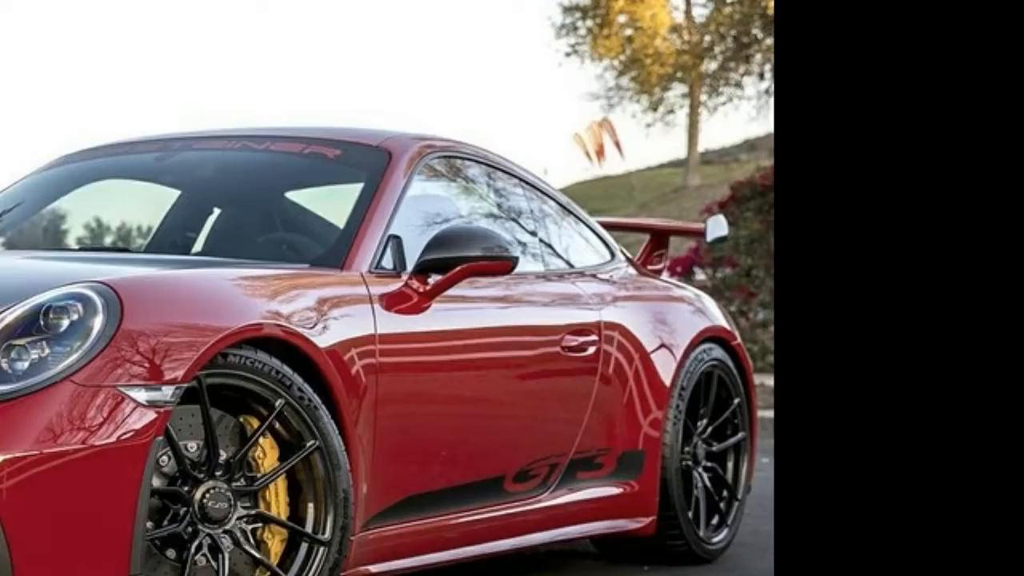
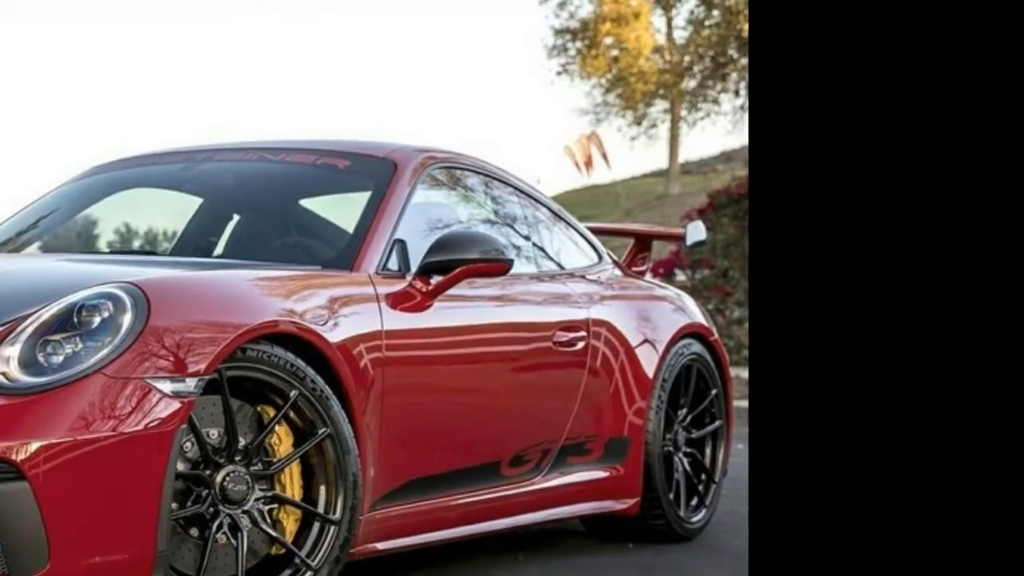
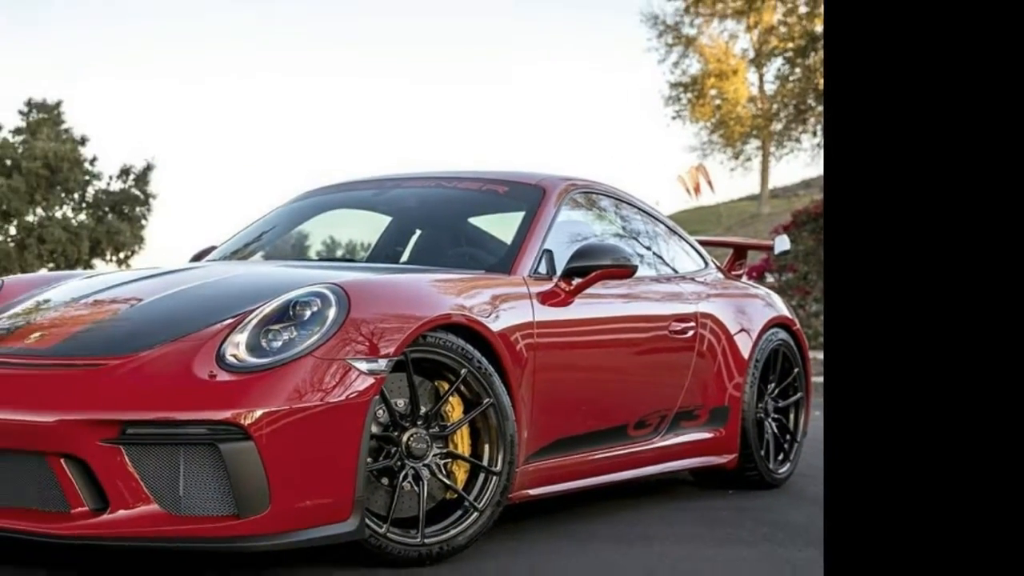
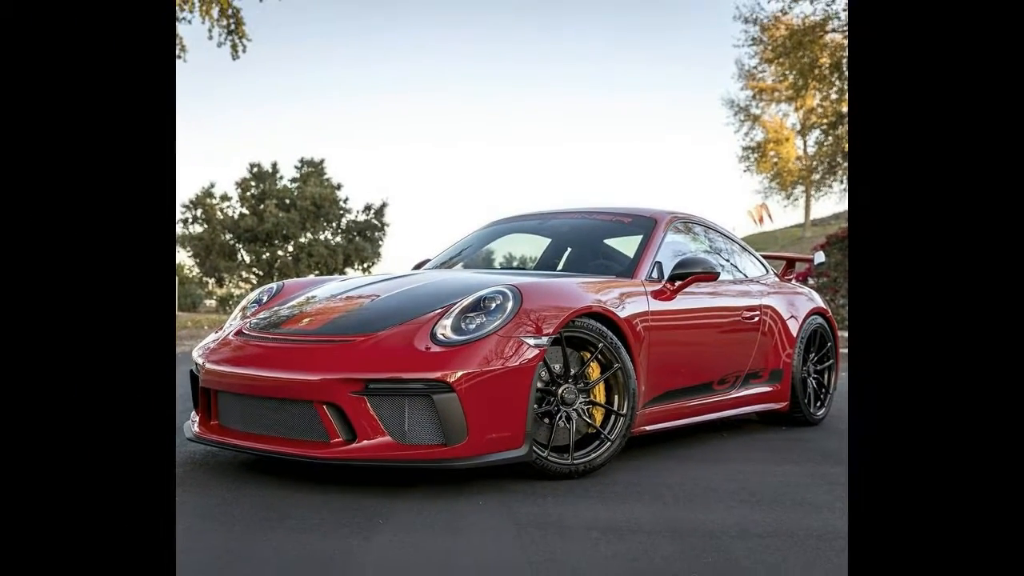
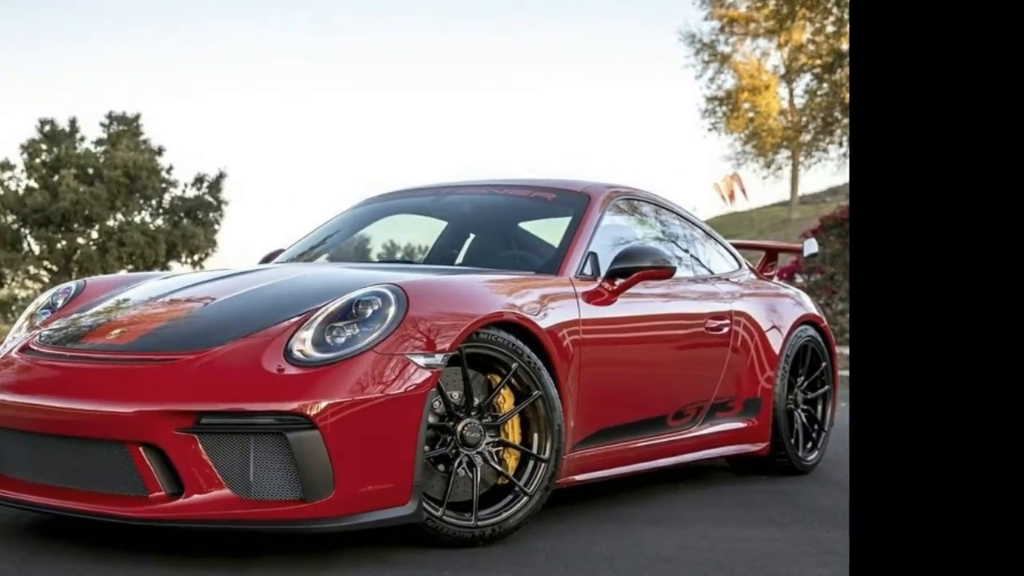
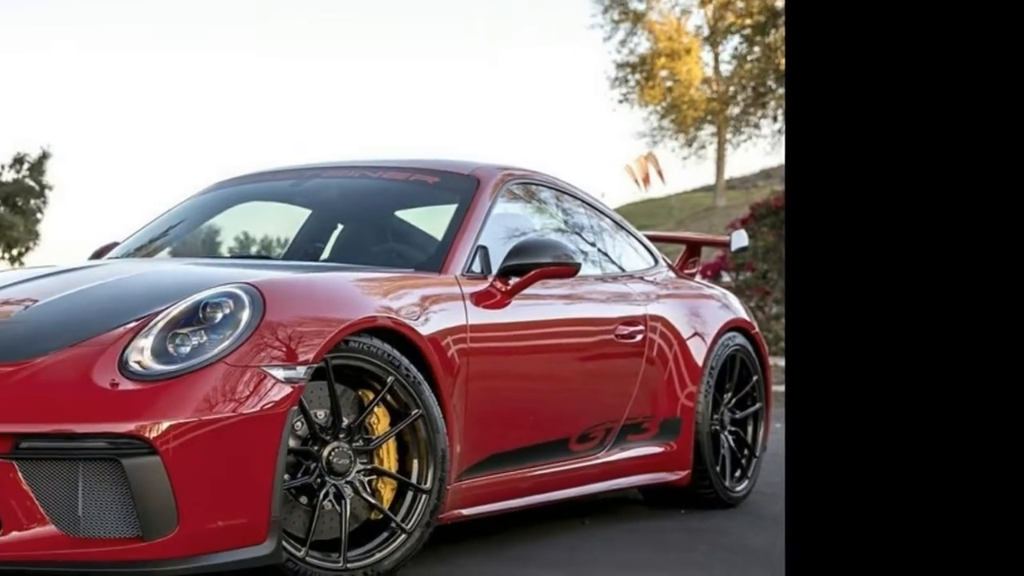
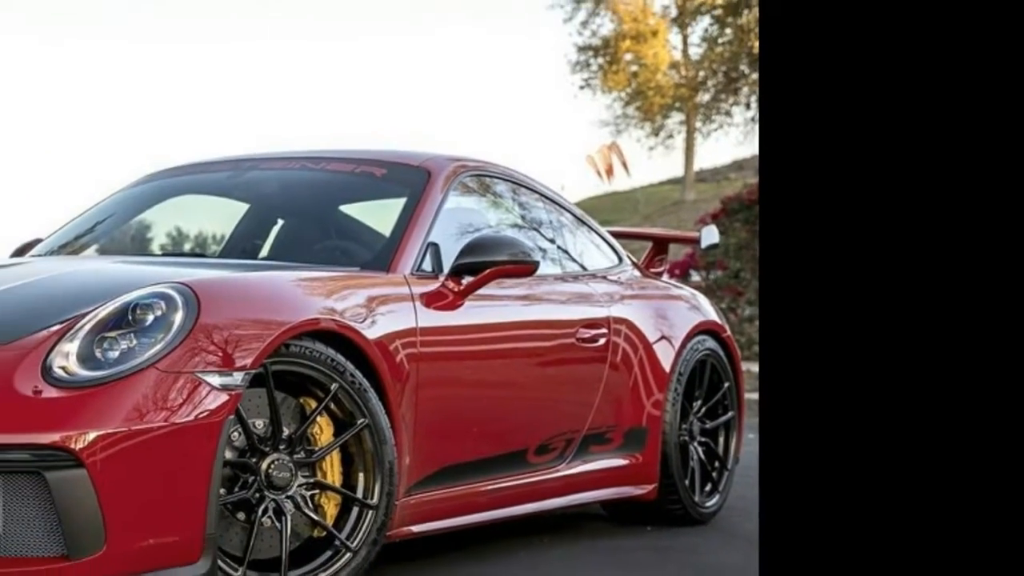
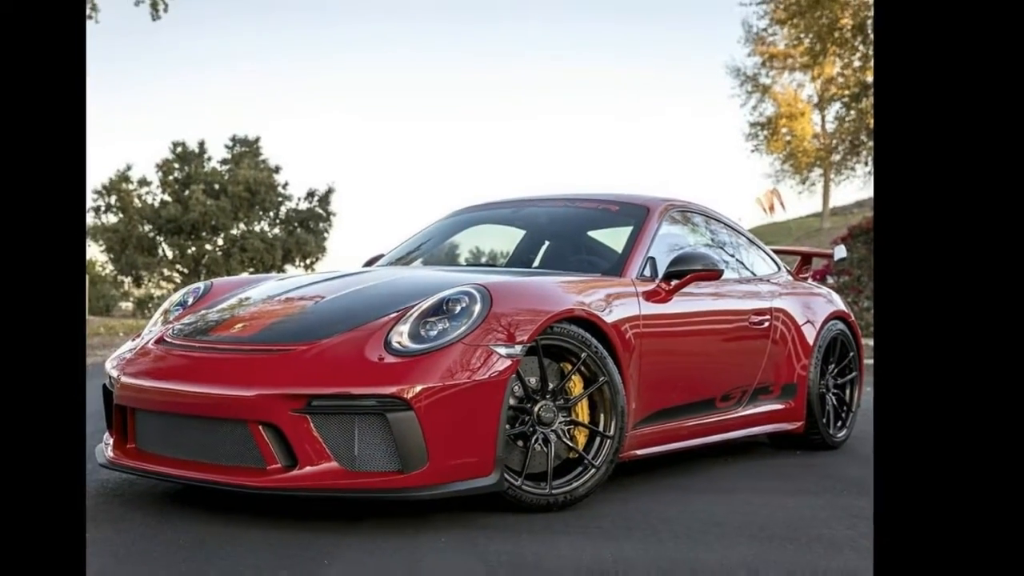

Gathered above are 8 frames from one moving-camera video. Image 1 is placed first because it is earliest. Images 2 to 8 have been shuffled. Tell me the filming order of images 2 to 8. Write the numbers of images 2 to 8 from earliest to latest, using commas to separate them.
2, 7, 6, 3, 5, 8, 4
